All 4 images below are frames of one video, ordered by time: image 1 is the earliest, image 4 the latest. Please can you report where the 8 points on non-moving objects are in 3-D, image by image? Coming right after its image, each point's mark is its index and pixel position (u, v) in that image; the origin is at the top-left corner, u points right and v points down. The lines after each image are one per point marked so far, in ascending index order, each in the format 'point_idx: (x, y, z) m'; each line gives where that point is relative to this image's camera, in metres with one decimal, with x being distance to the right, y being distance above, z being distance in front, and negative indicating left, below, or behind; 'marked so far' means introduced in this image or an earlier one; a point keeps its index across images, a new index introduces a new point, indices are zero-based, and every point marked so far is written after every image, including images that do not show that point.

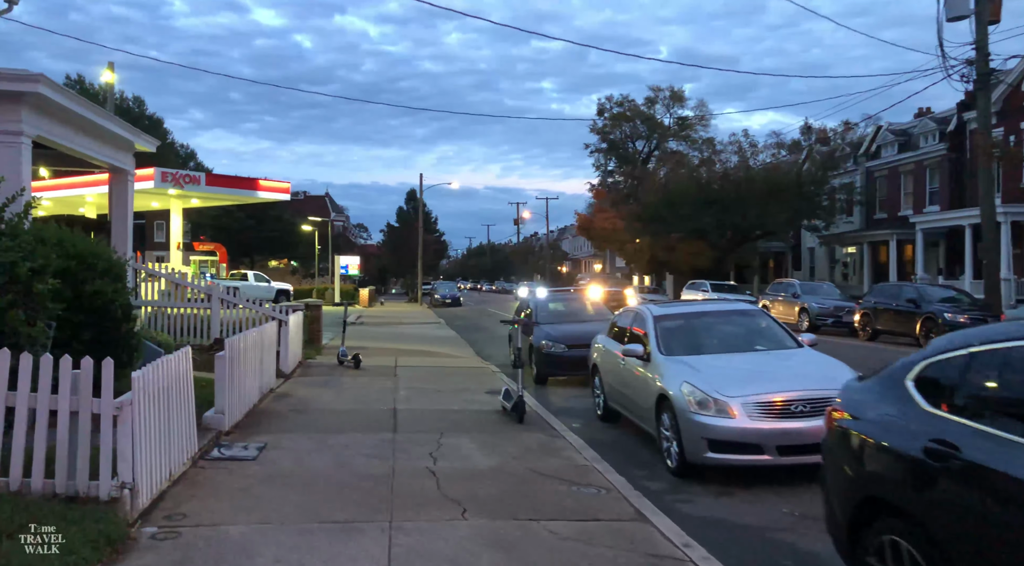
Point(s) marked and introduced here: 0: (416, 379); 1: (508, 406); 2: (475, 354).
0: (-1.6, -1.6, +12.9) m
1: (0.0, -1.5, +9.4) m
2: (-0.9, -1.7, +18.6) m
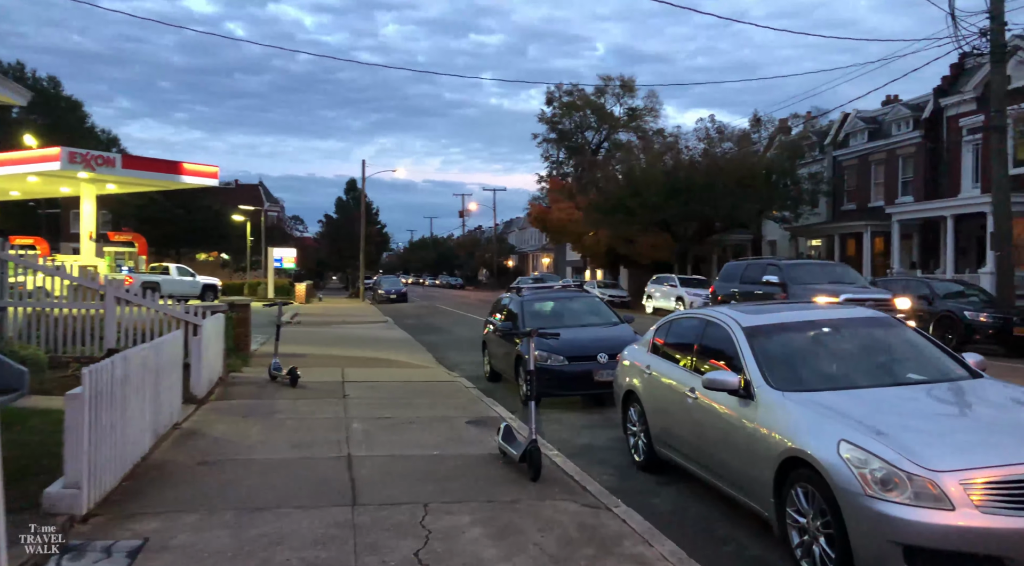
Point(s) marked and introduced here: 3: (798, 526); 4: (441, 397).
0: (-1.8, -1.5, +10.0) m
1: (0.0, -1.5, +6.6) m
2: (-1.5, -1.6, +15.7) m
3: (+1.6, -1.4, +4.4) m
4: (-1.0, -1.5, +10.4) m
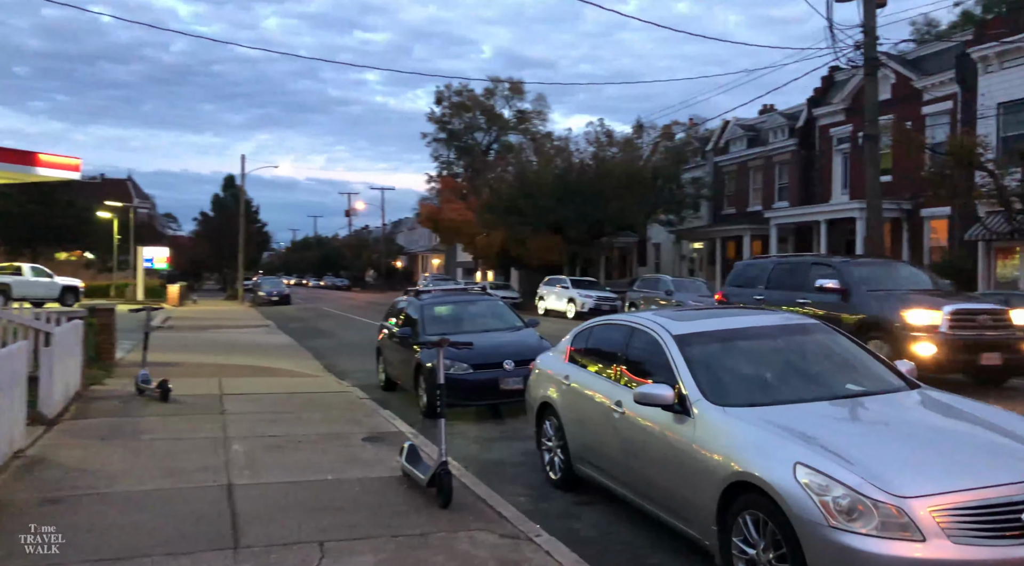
0: (-3.0, -1.6, +9.0) m
1: (-0.7, -1.5, +5.9) m
2: (-3.5, -1.6, +14.7) m
3: (+1.2, -1.4, +4.0) m
4: (-2.2, -1.6, +9.6) m
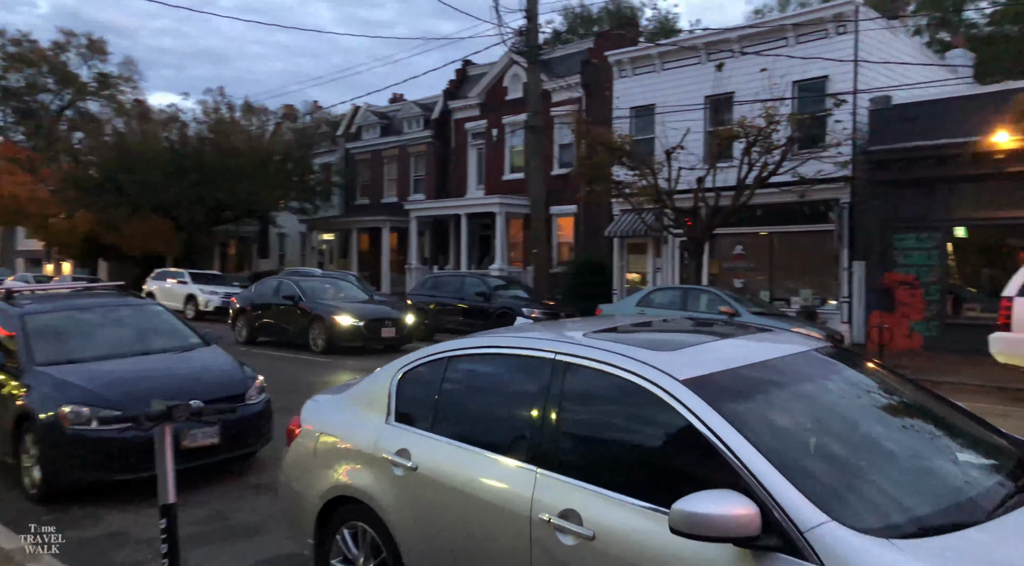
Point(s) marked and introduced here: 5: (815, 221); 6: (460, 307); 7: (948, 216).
0: (-4.8, -1.6, +4.2) m
1: (-1.3, -1.5, +2.6) m
2: (-8.1, -1.6, +9.0) m
3: (+1.3, -1.4, +1.9) m
4: (-4.4, -1.6, +5.1) m
5: (+7.7, +1.6, +19.6) m
6: (-1.3, -0.6, +18.6) m
7: (+9.8, +1.5, +17.4) m
